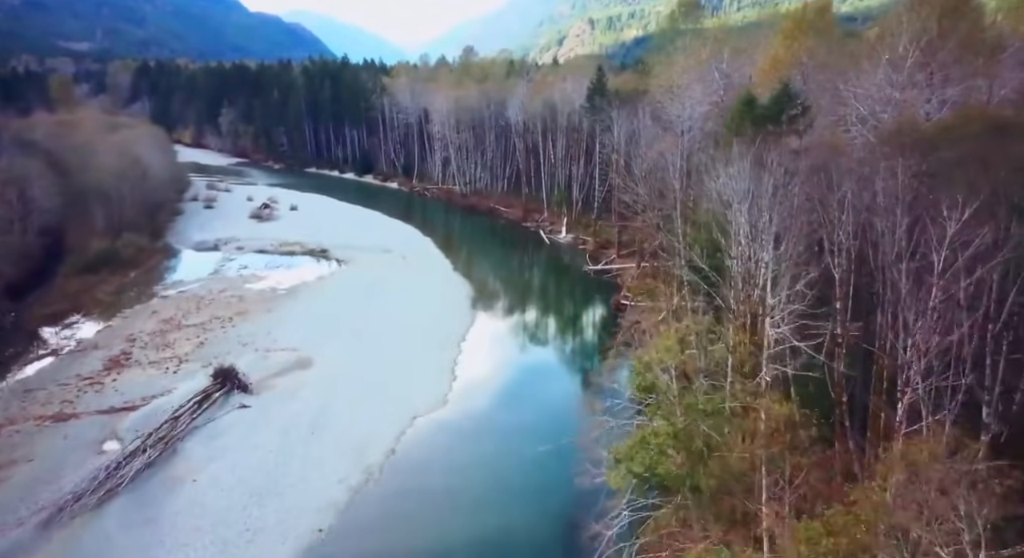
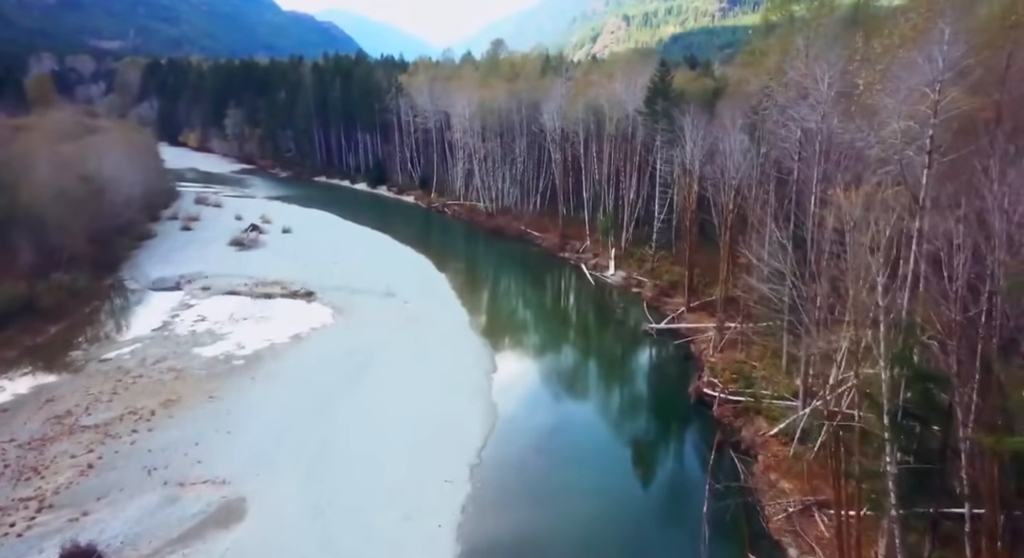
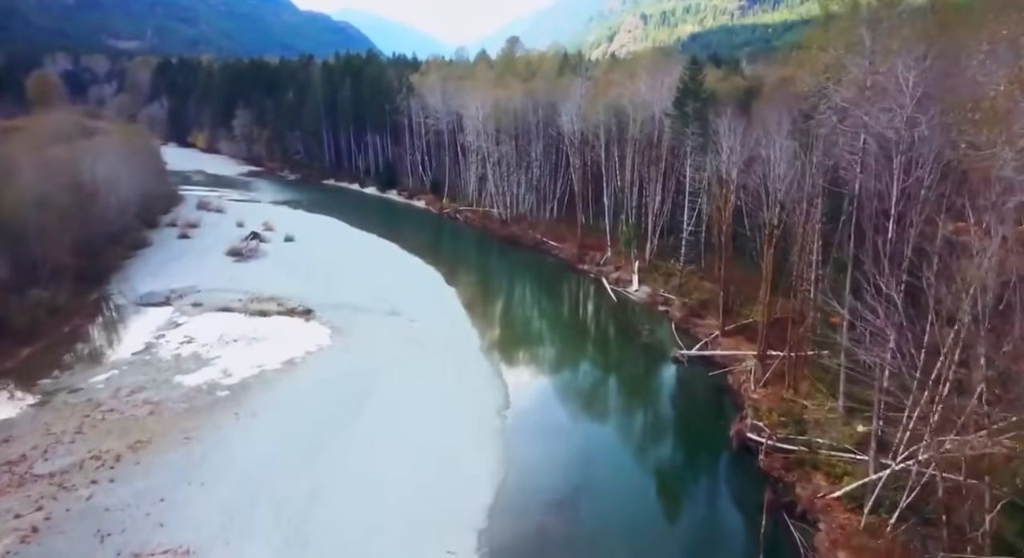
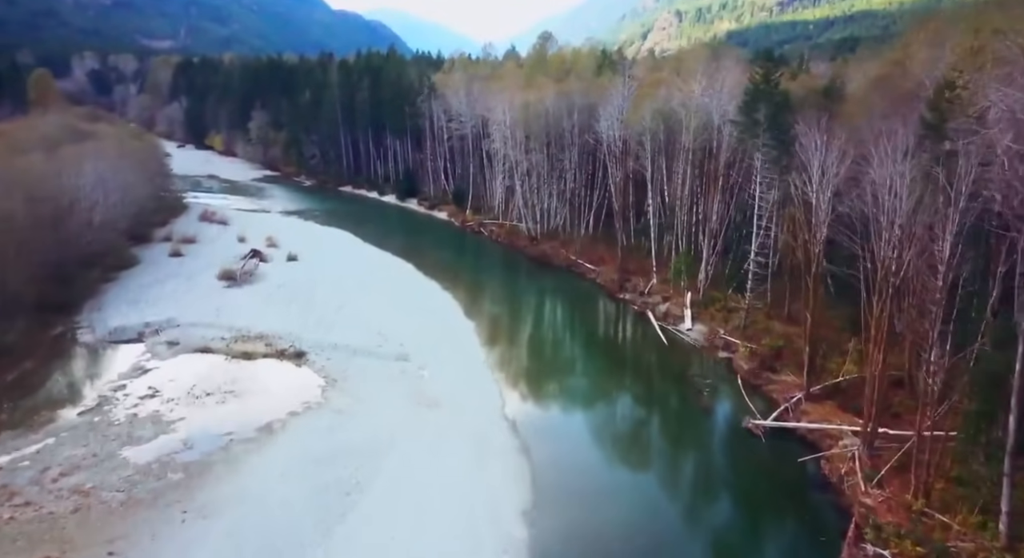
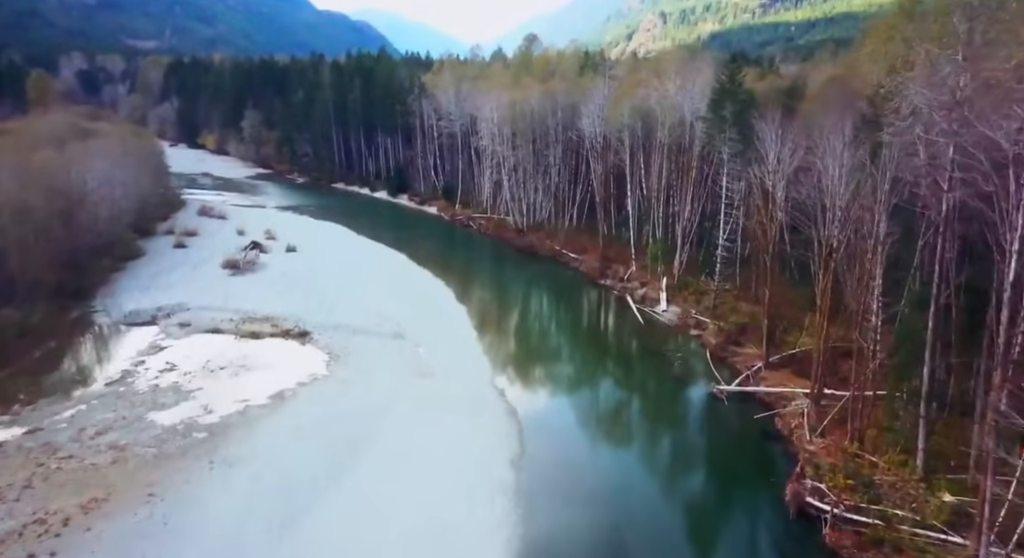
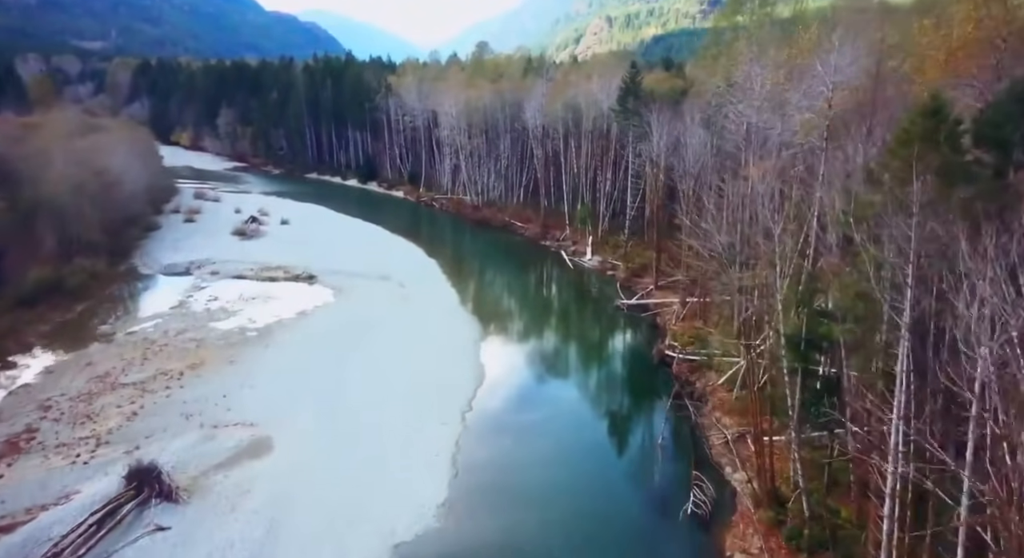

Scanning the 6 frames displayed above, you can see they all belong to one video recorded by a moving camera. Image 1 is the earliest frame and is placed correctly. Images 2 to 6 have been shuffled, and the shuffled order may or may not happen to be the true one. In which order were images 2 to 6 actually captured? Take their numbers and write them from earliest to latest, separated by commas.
6, 2, 3, 5, 4
